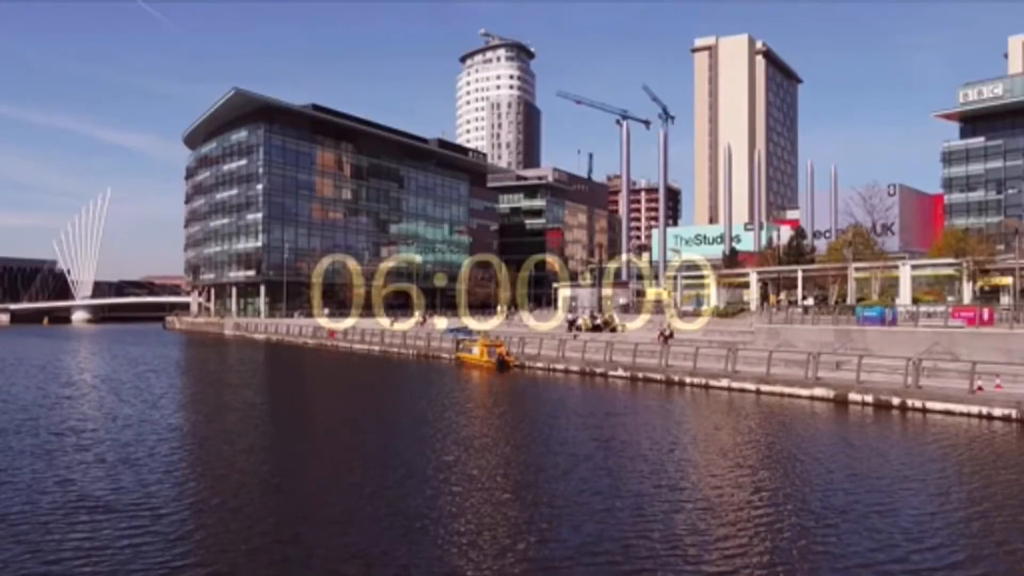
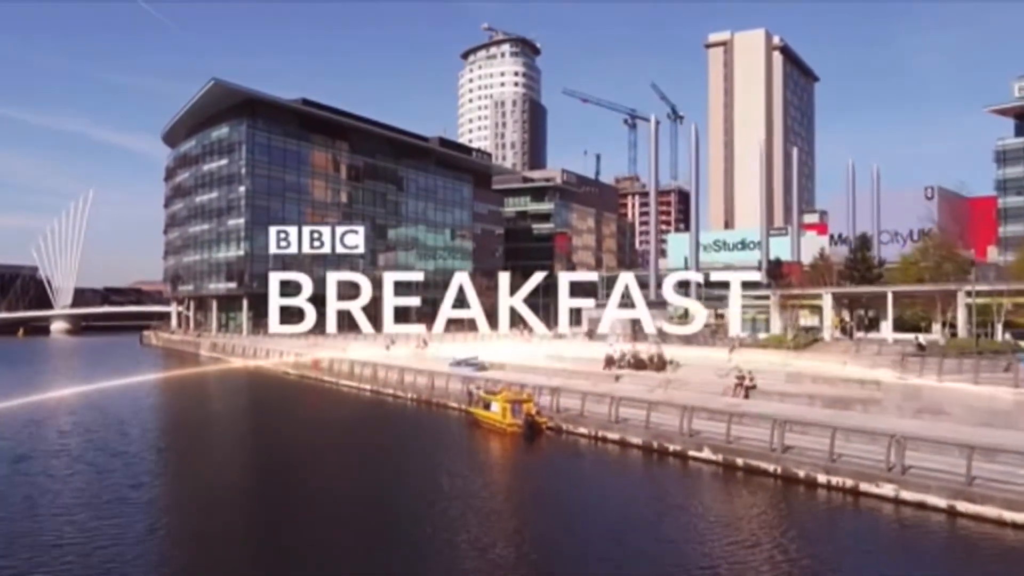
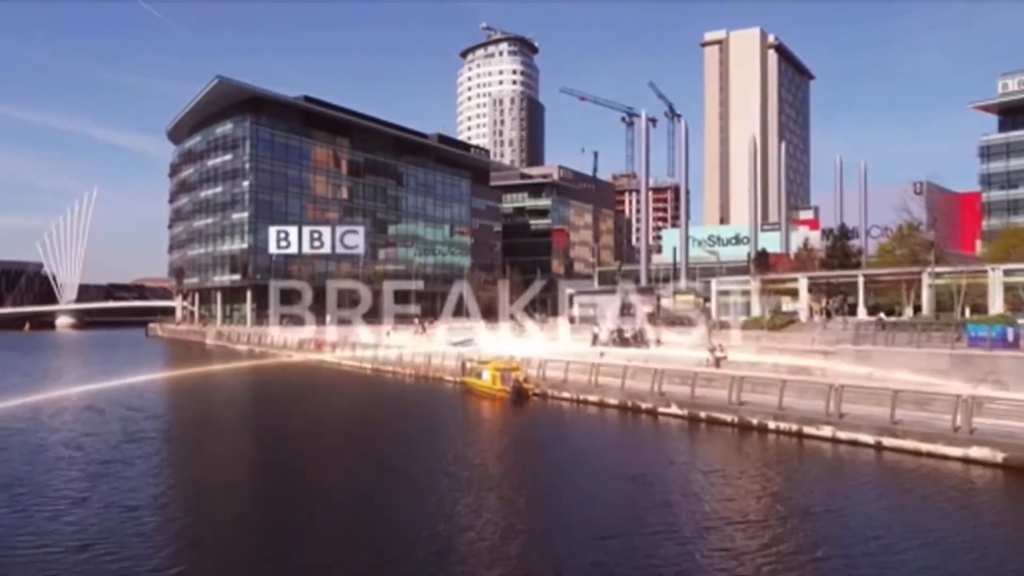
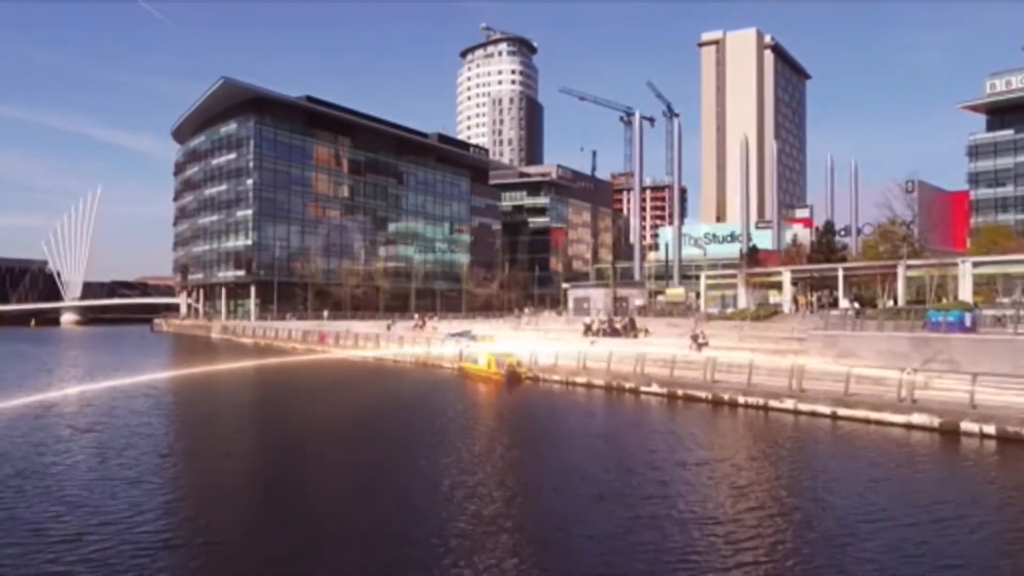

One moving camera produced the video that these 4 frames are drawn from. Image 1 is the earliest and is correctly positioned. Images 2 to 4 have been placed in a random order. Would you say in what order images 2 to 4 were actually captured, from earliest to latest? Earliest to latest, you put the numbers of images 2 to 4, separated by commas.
4, 3, 2
